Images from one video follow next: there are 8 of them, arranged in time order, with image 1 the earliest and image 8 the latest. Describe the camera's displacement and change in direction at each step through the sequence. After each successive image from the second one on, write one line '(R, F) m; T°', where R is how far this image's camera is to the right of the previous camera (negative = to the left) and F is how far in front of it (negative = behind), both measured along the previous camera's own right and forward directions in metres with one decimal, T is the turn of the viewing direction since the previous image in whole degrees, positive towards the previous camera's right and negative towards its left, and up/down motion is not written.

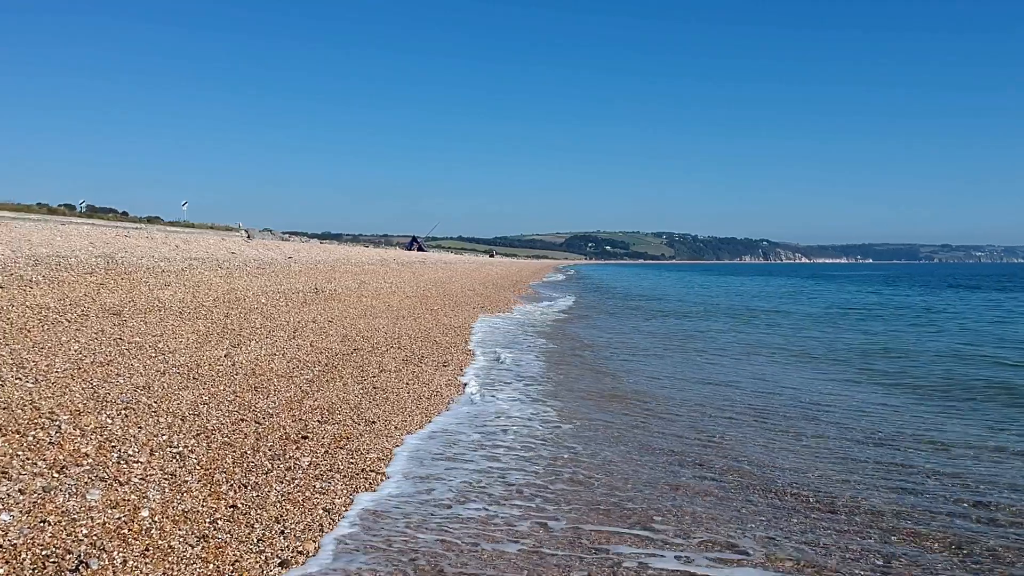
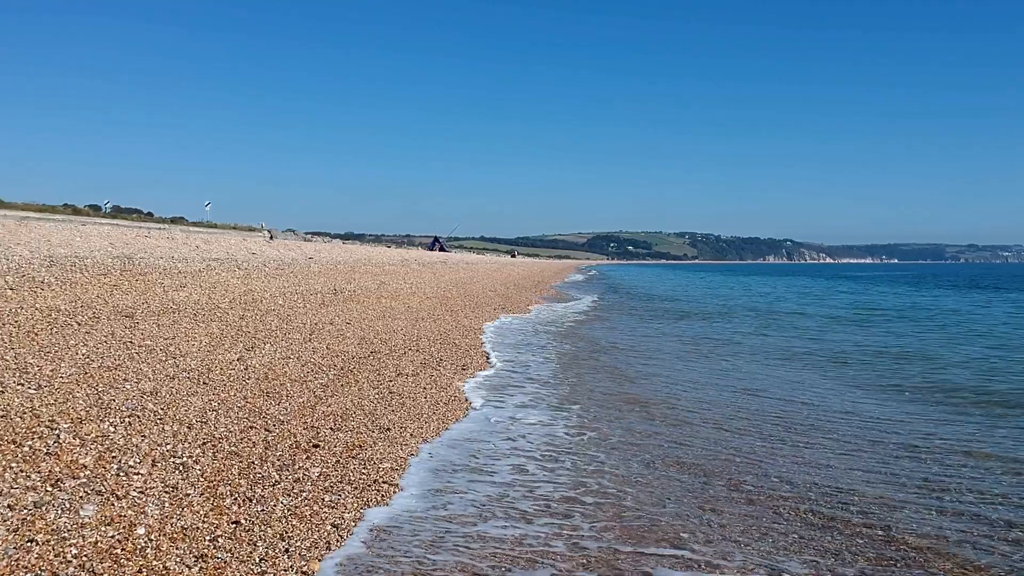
(0.0, +0.4) m; -2°
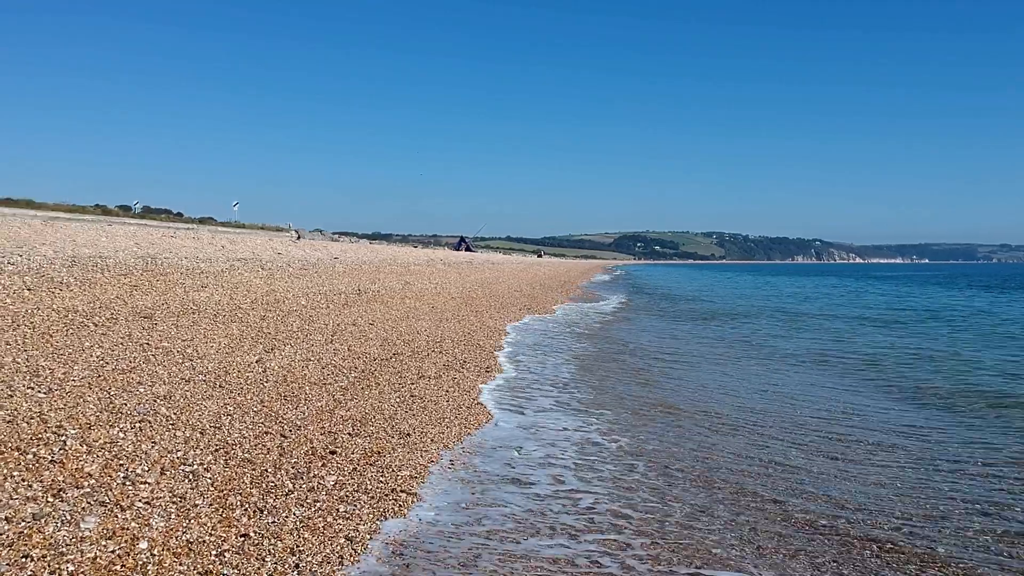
(0.0, +0.3) m; -2°
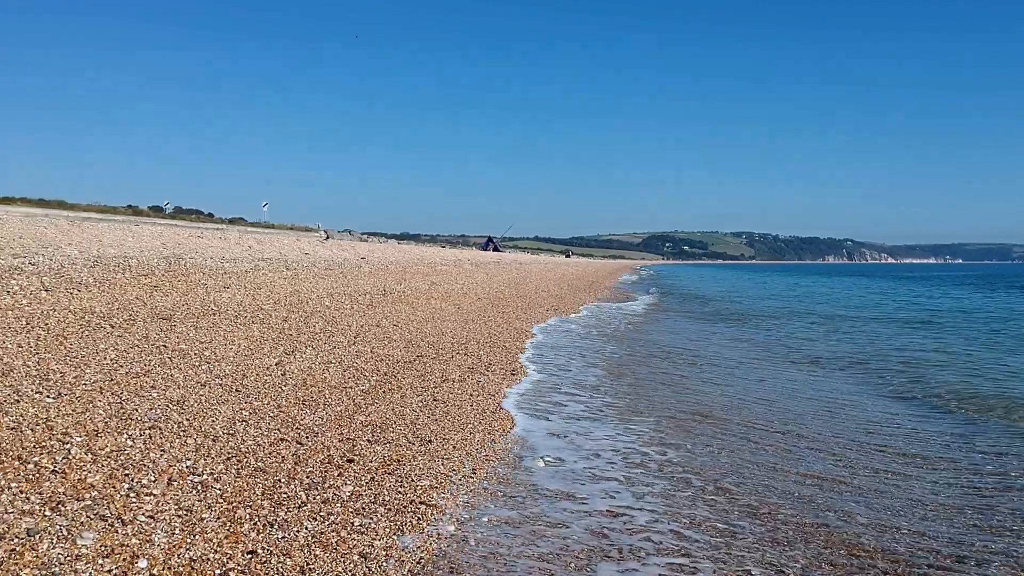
(0.0, +0.4) m; -2°
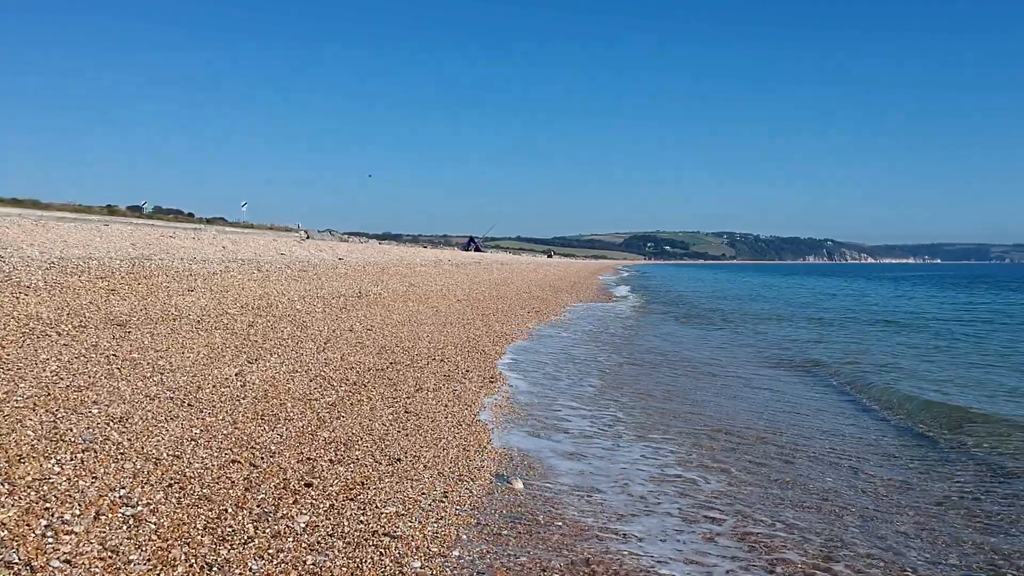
(+0.1, +0.5) m; +1°
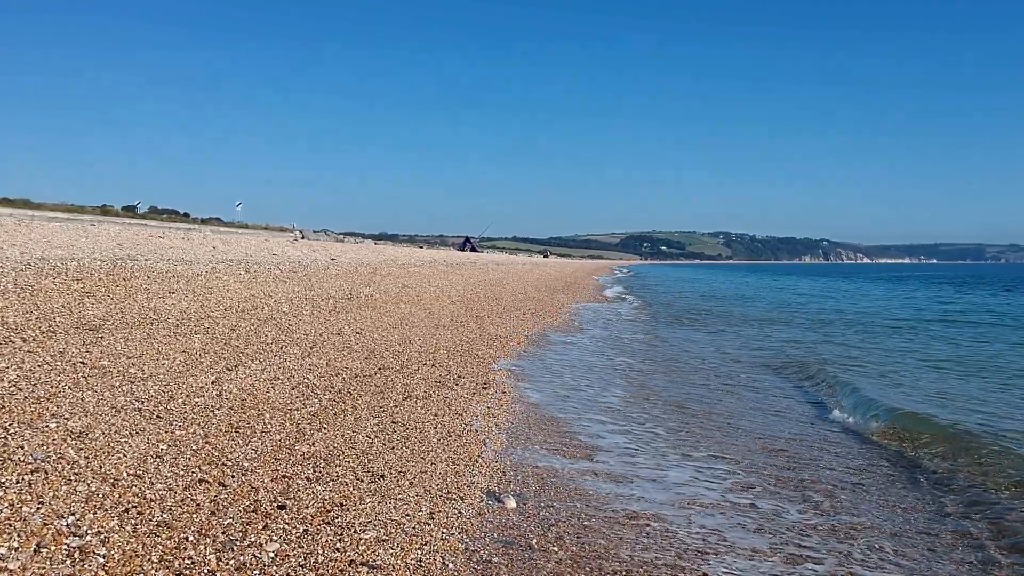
(+0.1, +0.5) m; 0°
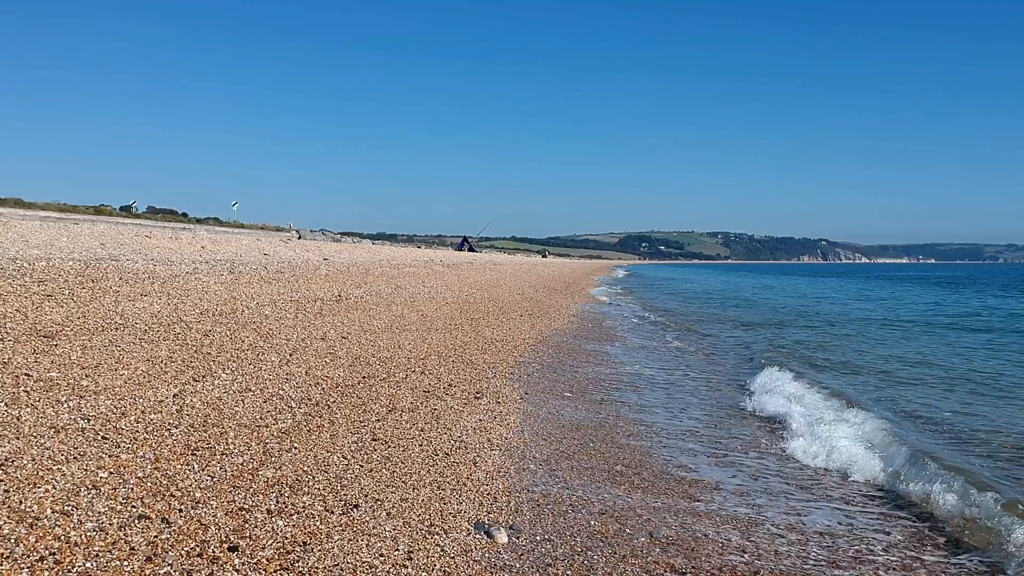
(+0.1, +0.8) m; 0°
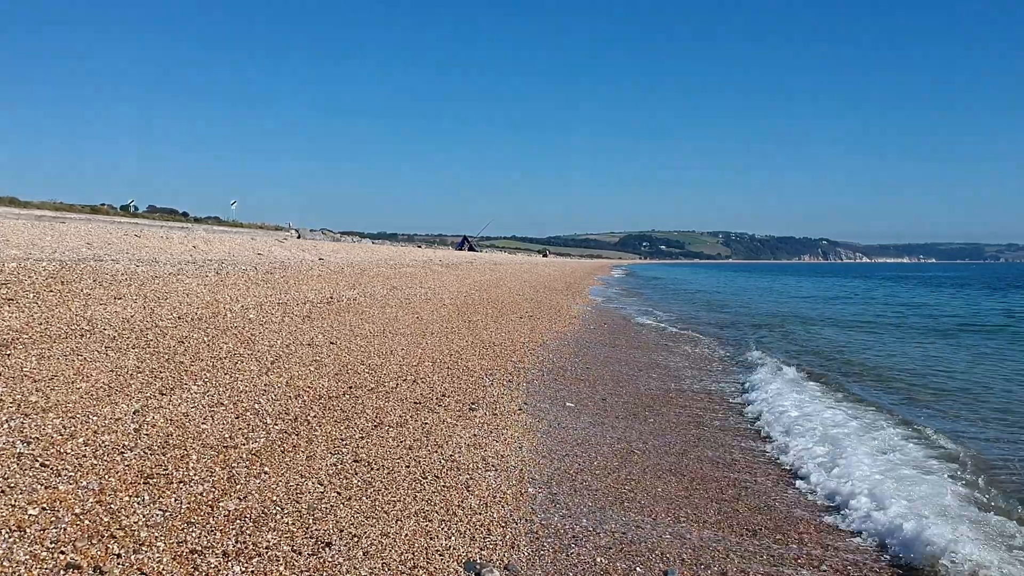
(0.0, +0.7) m; 0°
